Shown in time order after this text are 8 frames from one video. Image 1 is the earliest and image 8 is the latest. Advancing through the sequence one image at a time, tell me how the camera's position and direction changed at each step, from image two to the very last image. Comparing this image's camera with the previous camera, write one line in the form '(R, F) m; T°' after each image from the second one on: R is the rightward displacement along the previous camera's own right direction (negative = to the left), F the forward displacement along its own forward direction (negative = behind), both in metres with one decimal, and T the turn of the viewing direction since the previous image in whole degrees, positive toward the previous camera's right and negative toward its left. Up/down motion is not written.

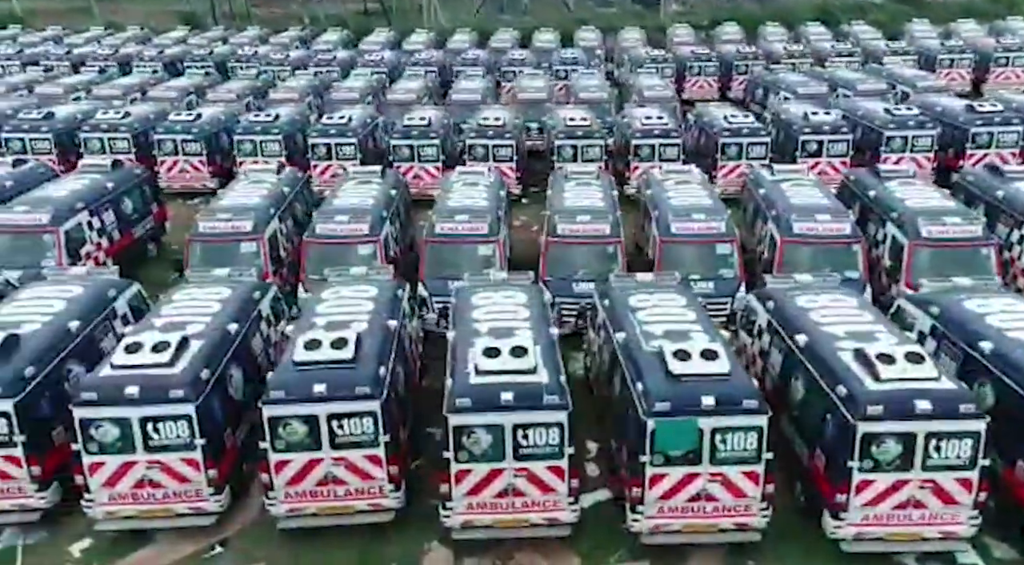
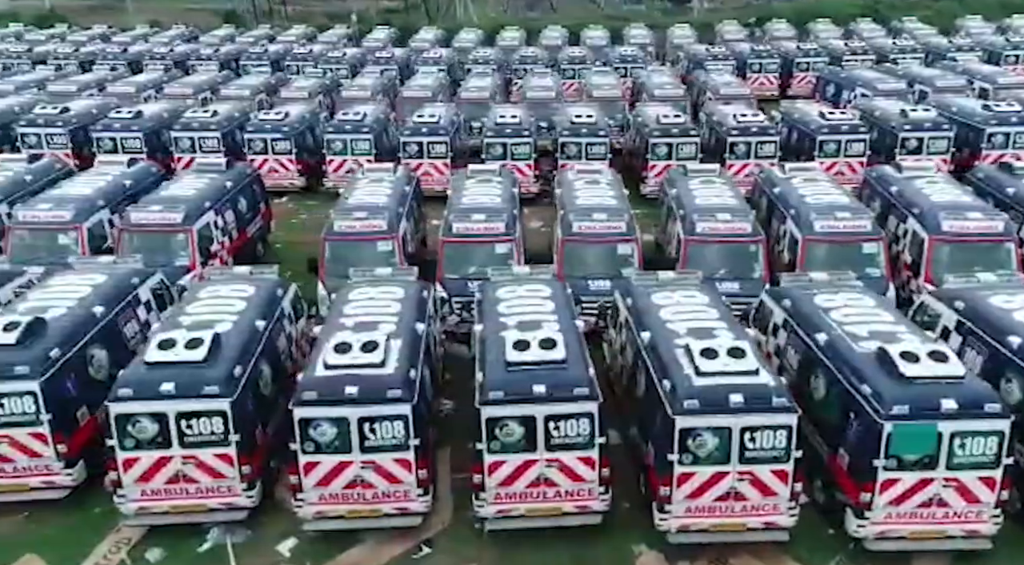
(-1.8, 0.0) m; -2°
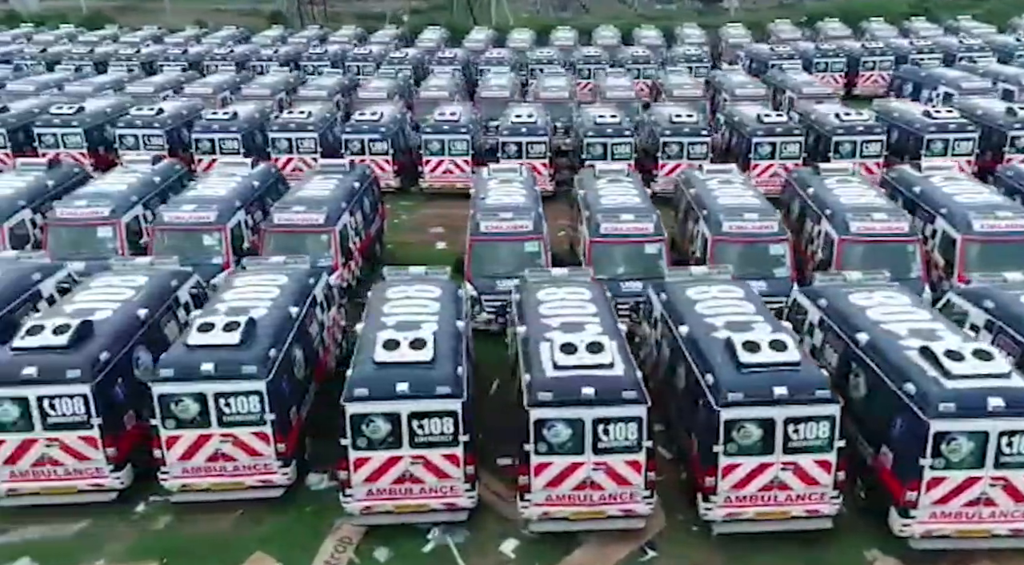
(-2.0, 0.0) m; -2°
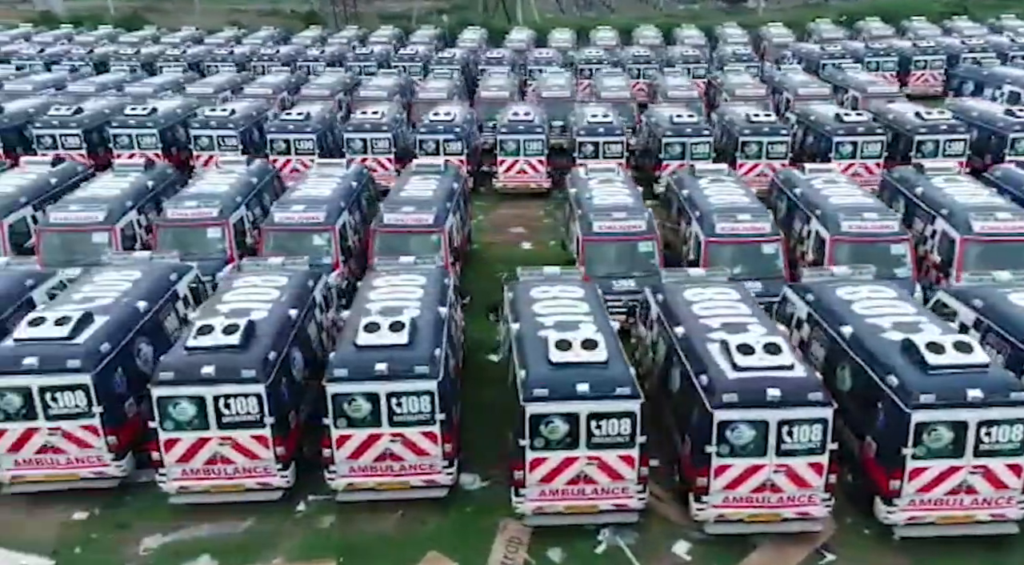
(-1.5, 0.0) m; -1°
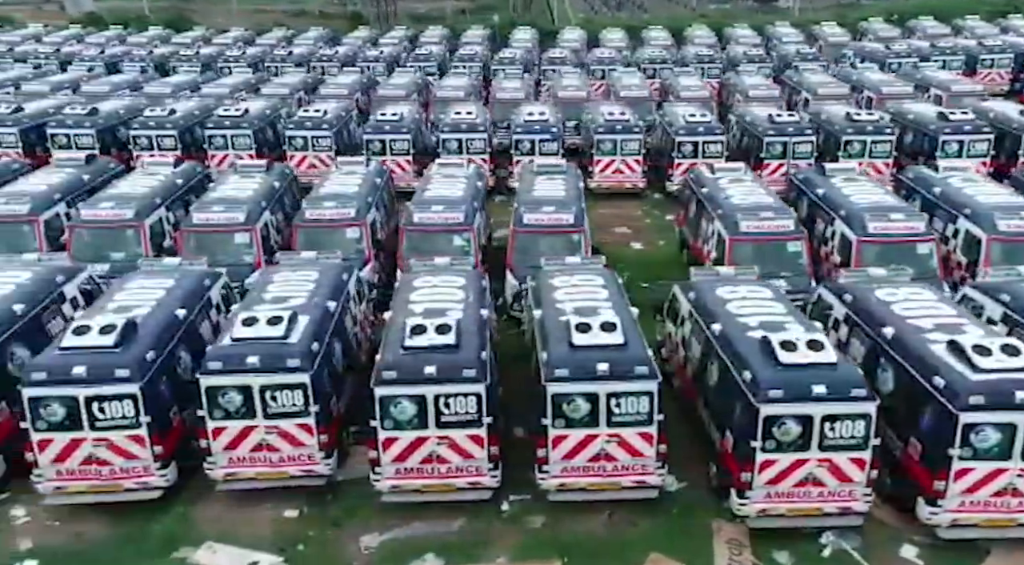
(-2.0, 0.0) m; -2°
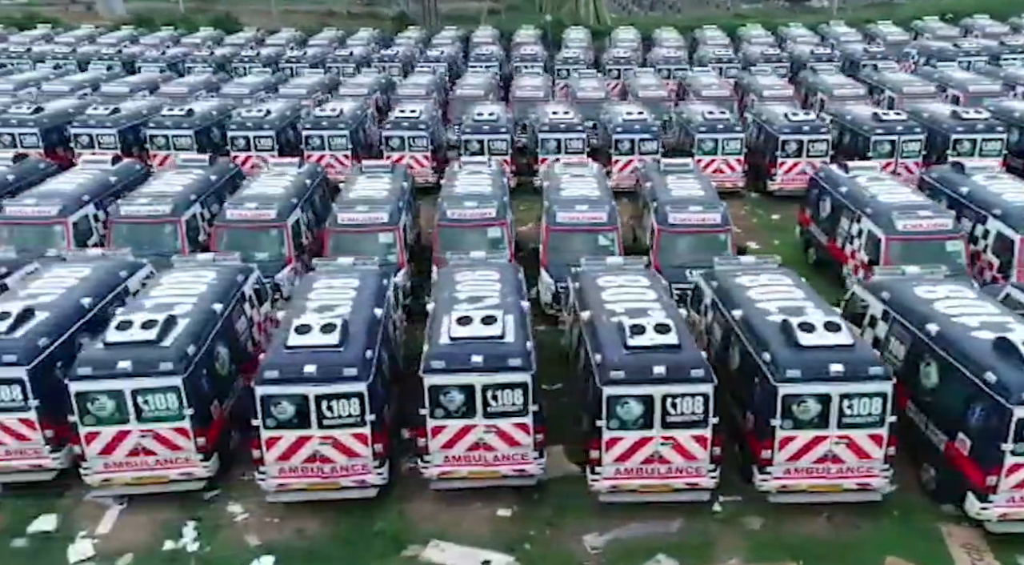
(-2.0, 0.0) m; -2°
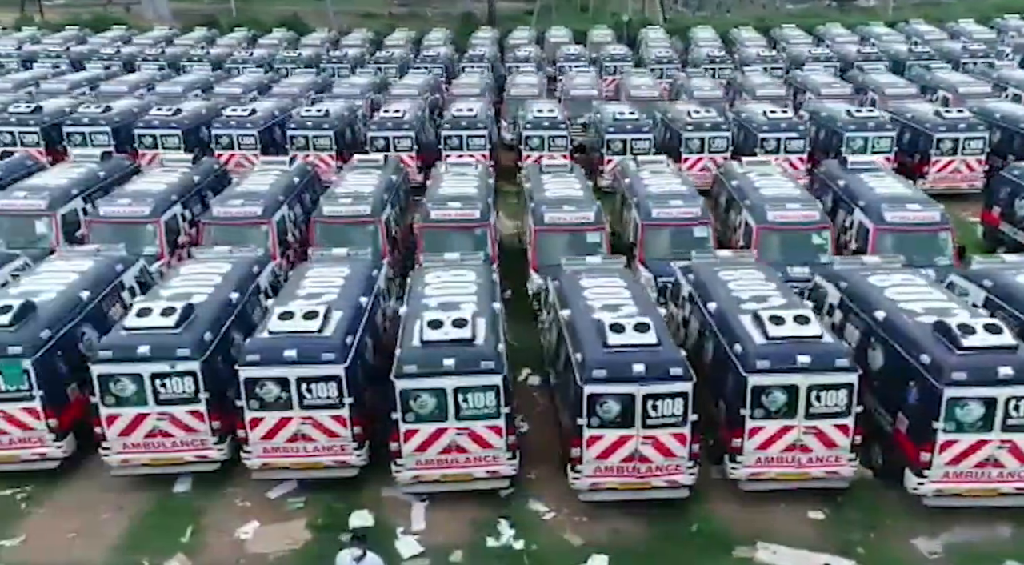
(-2.9, 0.0) m; -3°
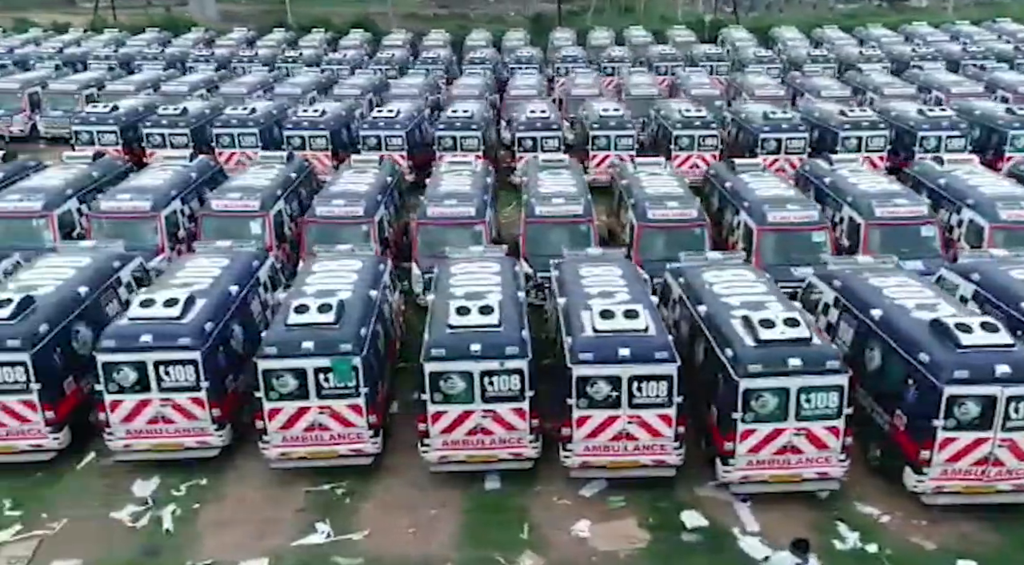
(-3.1, 0.0) m; -3°
